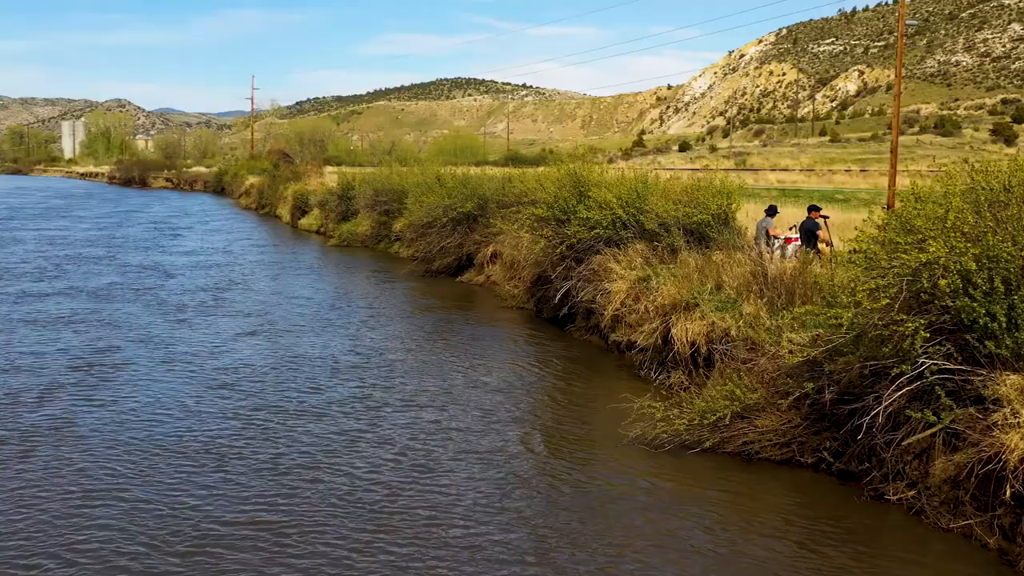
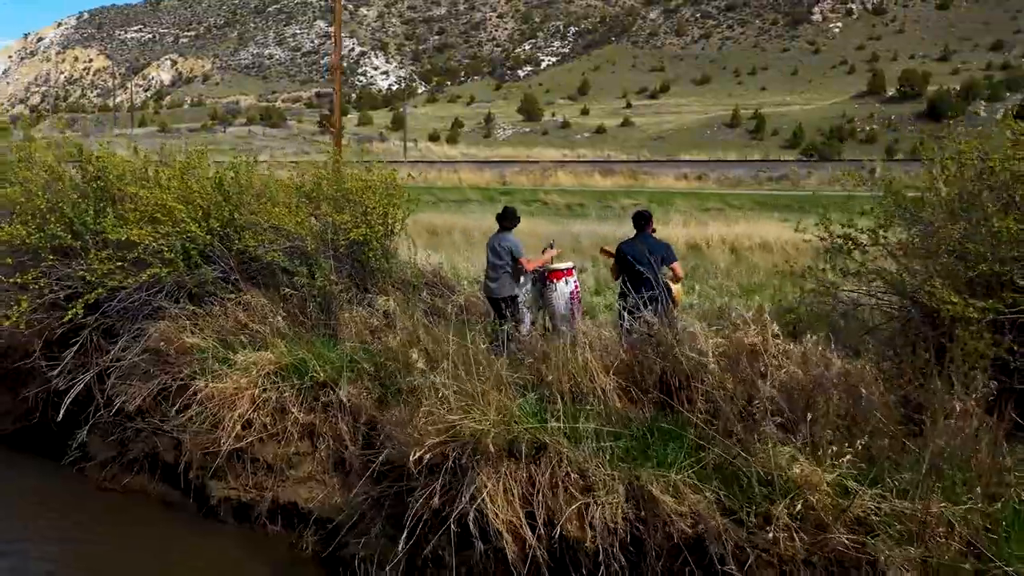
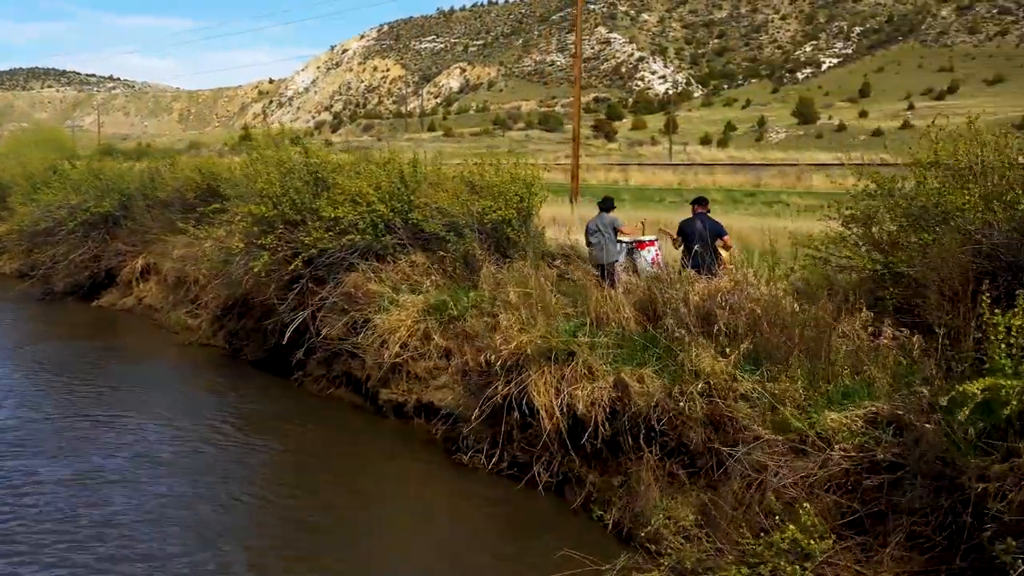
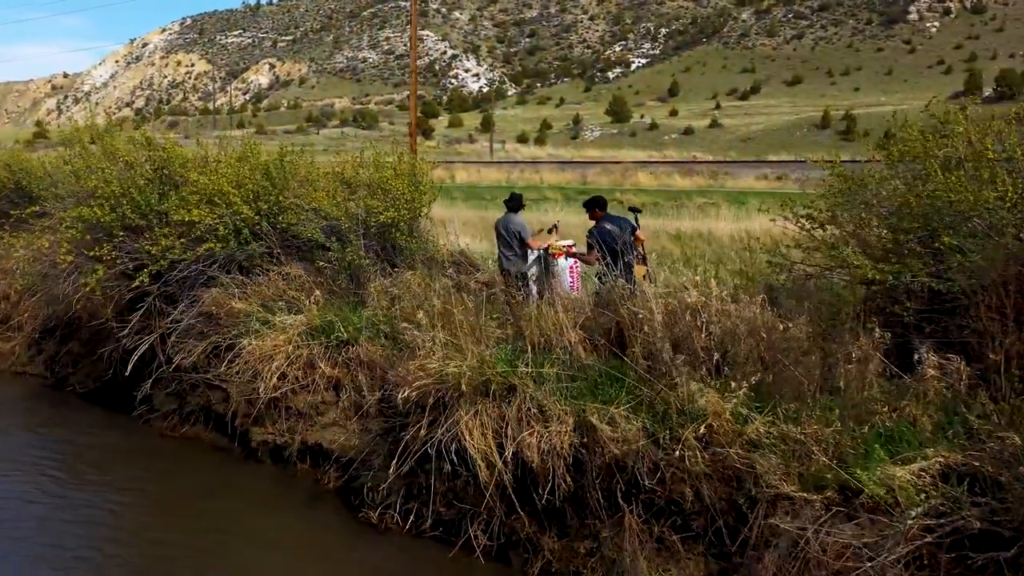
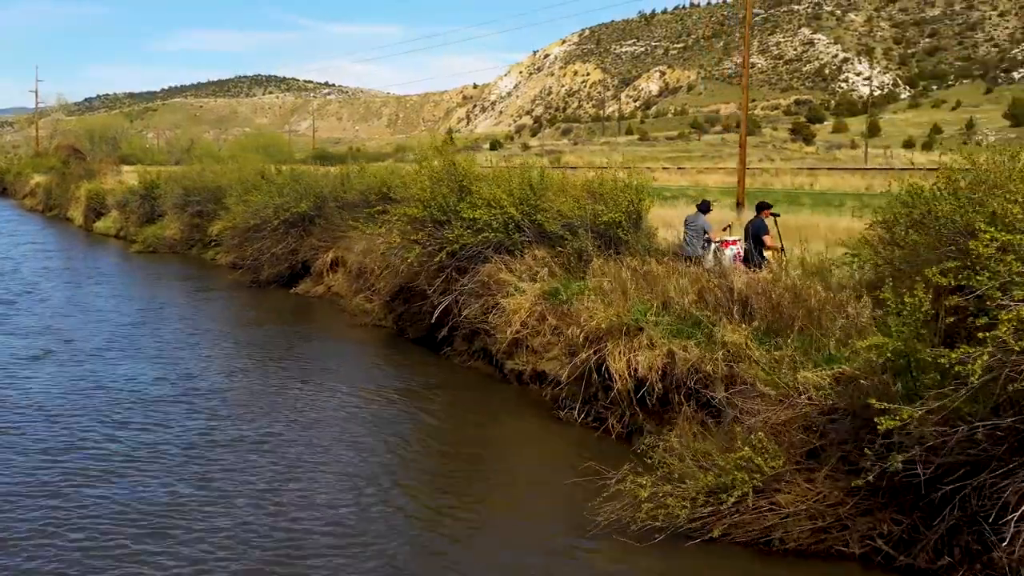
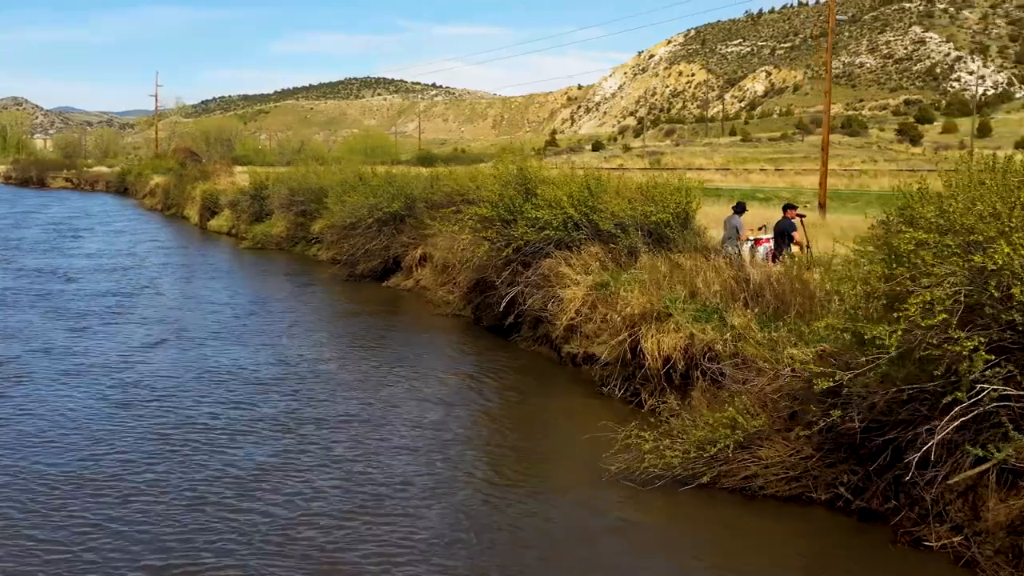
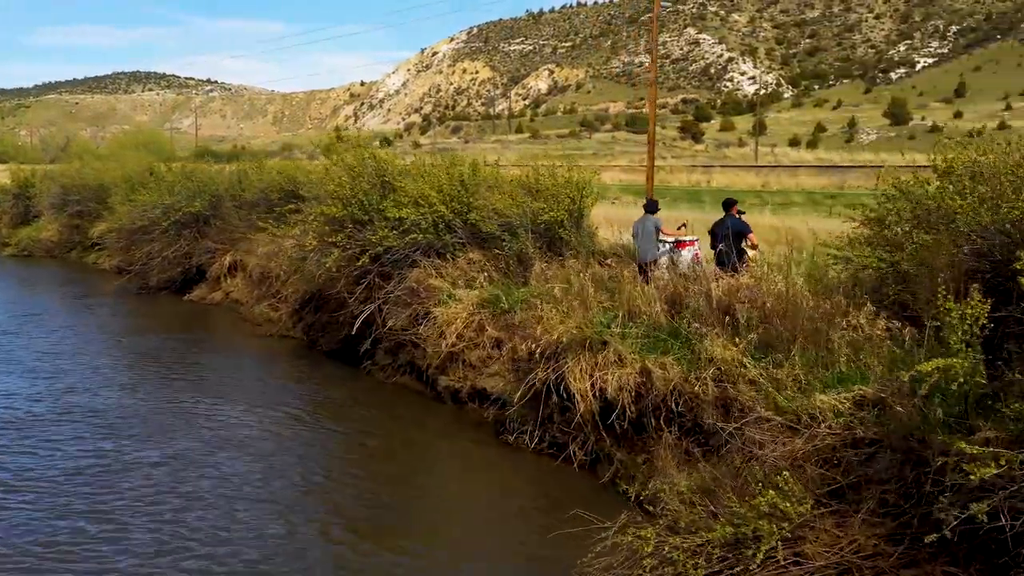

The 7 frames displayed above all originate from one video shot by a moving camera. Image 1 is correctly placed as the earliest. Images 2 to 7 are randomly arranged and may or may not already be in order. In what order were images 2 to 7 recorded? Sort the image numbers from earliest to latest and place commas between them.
6, 5, 7, 3, 4, 2
